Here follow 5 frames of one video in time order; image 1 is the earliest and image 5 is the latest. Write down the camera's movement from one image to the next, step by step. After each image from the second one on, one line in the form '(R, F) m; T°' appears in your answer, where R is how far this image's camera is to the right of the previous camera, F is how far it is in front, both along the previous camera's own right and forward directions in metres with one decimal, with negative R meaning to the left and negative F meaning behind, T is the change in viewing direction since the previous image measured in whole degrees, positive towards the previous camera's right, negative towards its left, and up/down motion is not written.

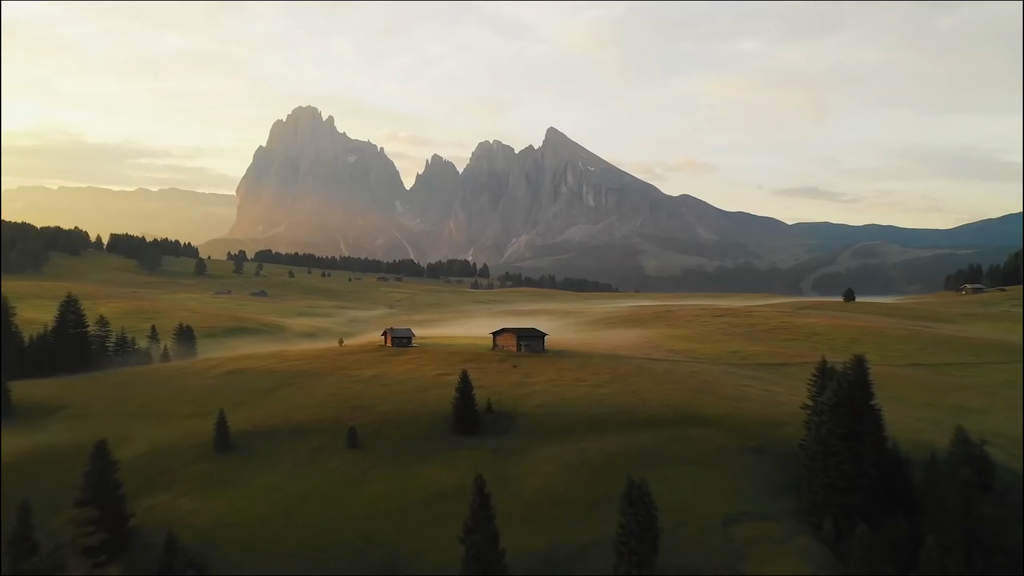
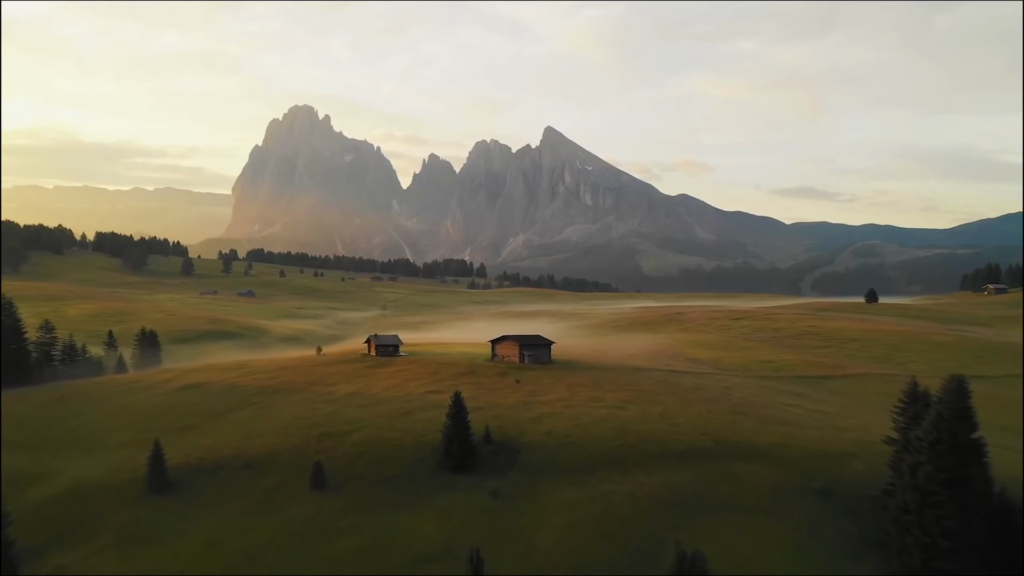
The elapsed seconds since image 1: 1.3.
(-0.4, +8.4) m; 0°
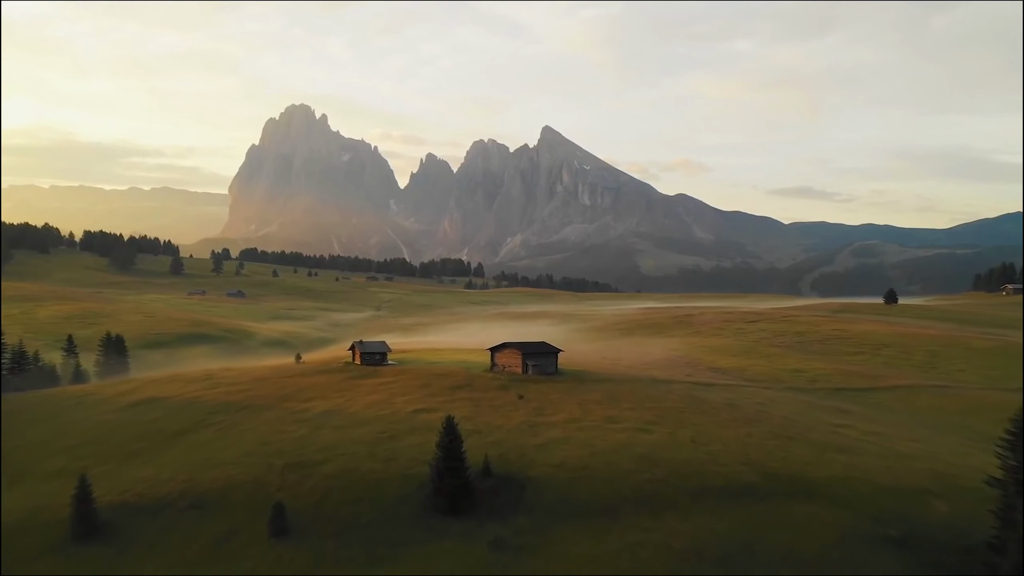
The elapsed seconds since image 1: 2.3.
(-0.3, +6.4) m; 0°
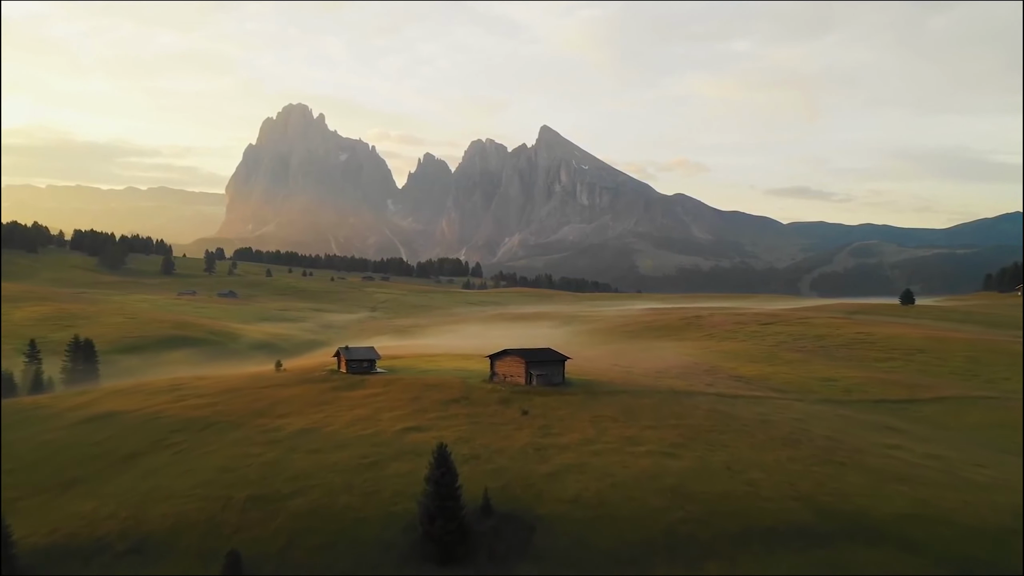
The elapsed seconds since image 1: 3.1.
(-0.3, +5.0) m; 0°
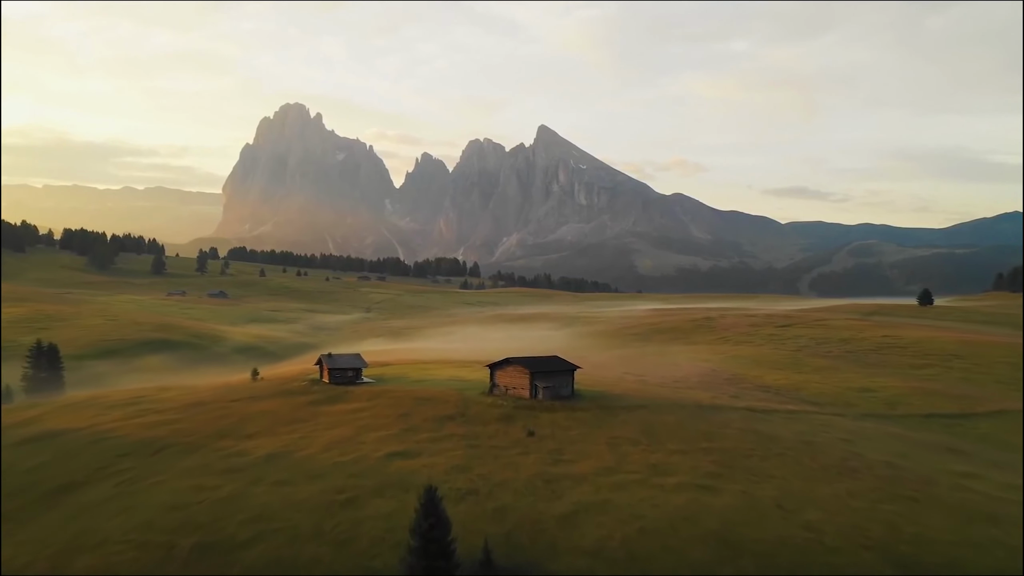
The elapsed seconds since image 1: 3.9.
(-0.3, +5.0) m; 0°
